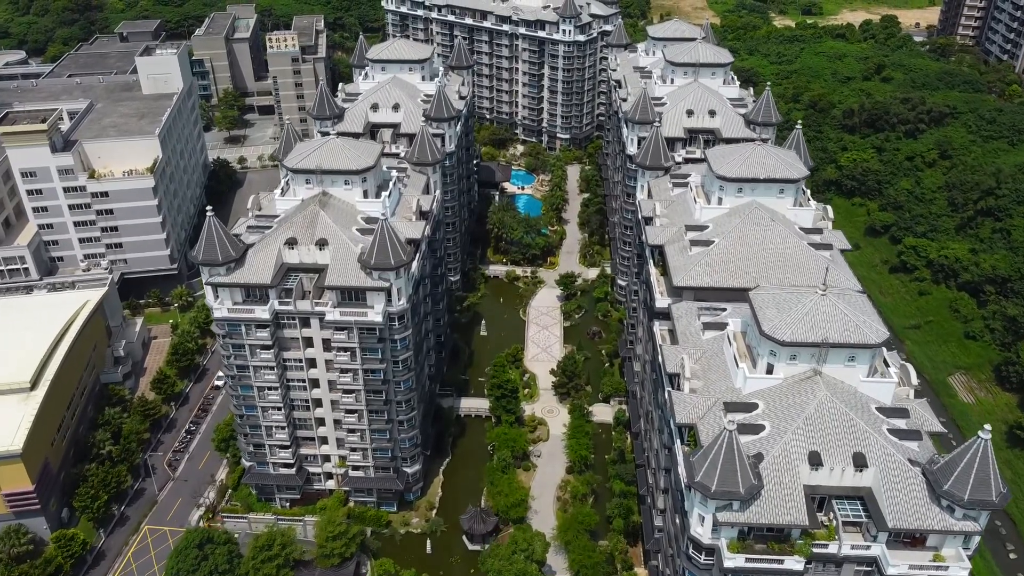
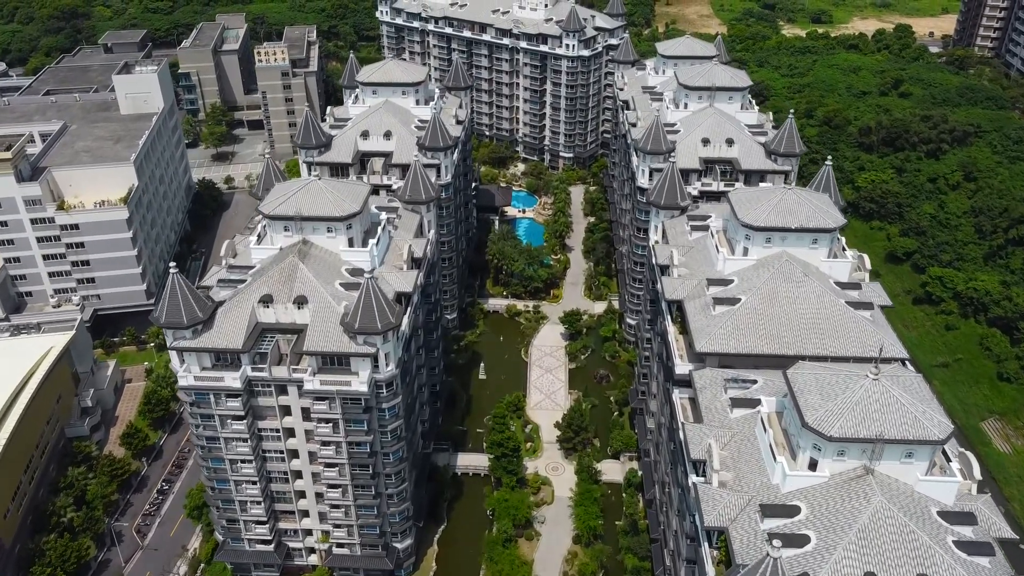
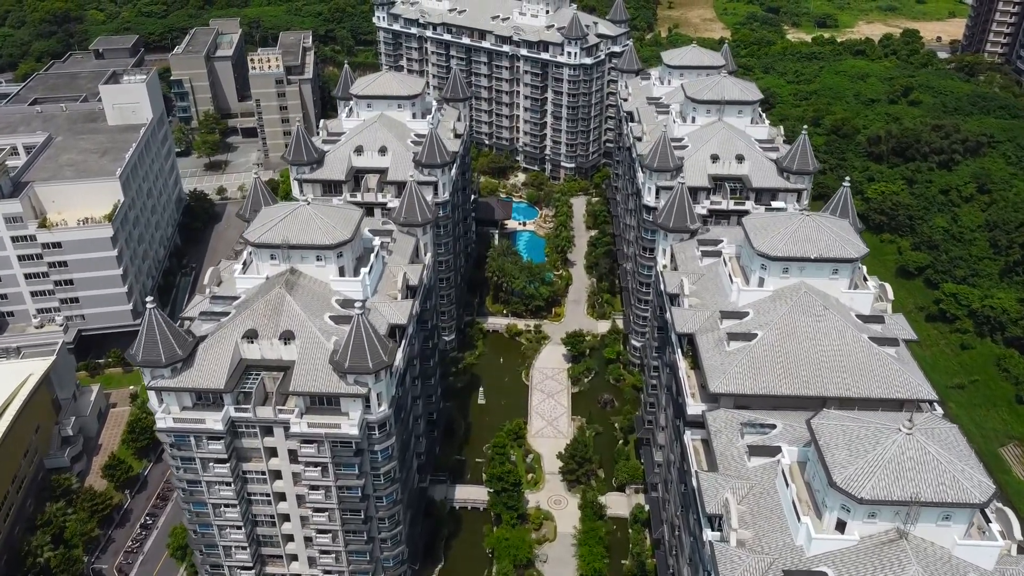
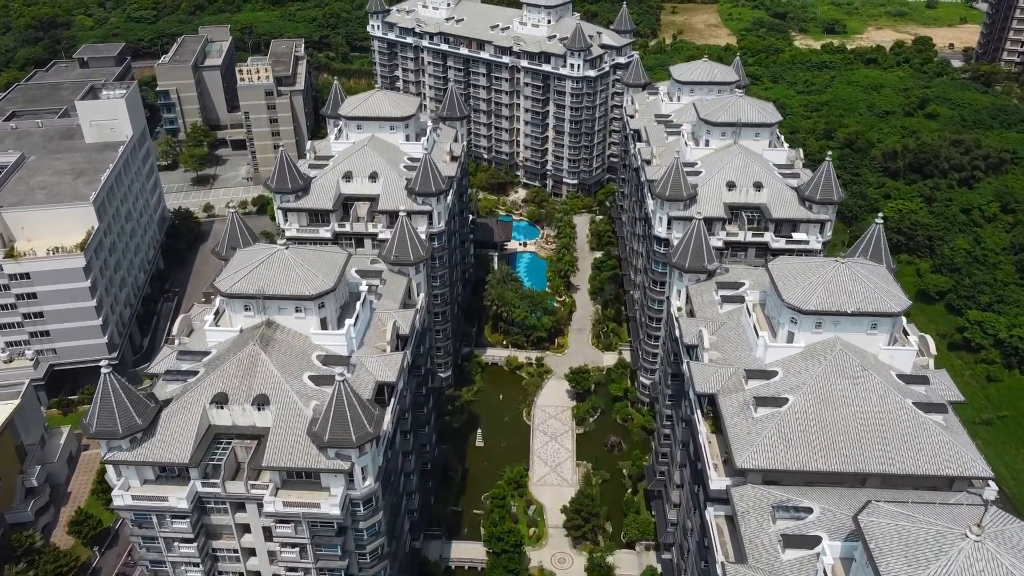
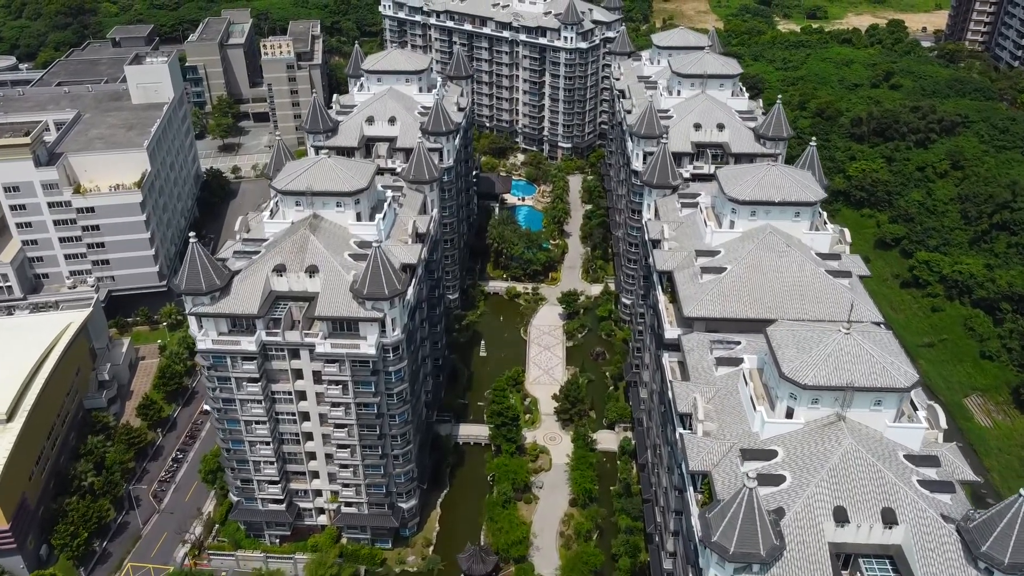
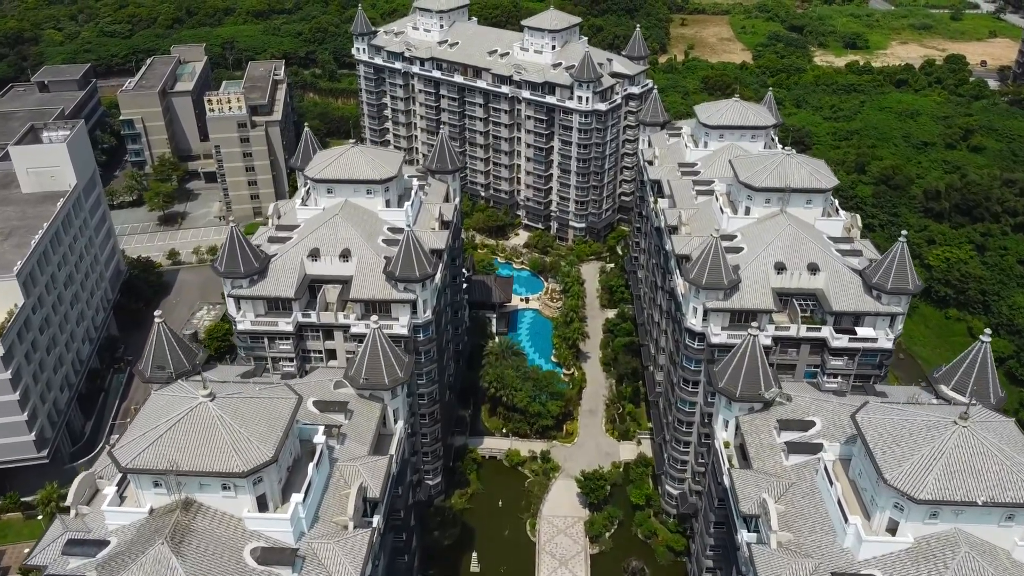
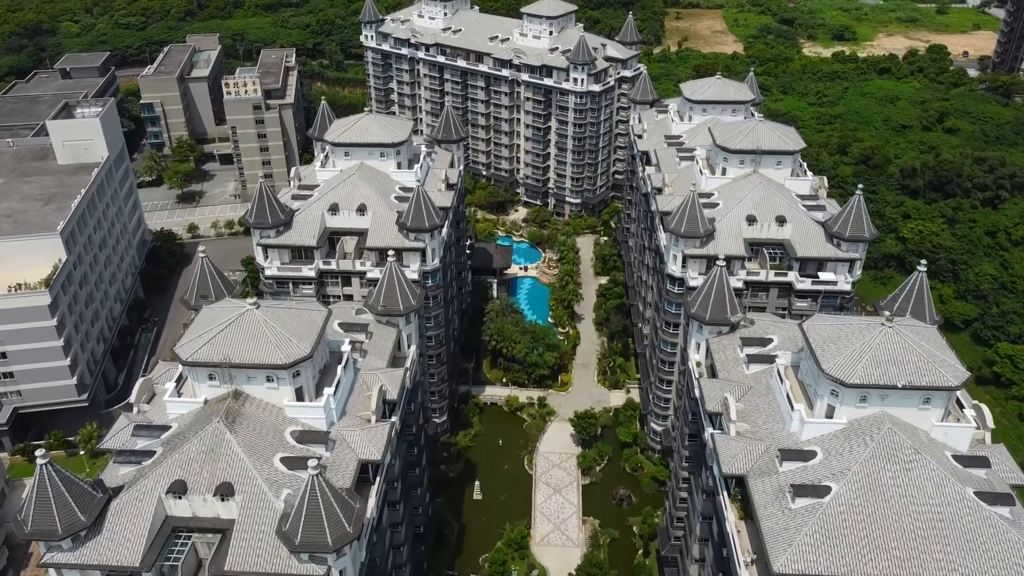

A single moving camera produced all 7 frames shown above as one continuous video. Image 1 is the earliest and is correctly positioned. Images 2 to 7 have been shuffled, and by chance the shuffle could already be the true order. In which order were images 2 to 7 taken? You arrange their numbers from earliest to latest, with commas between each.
5, 2, 3, 4, 7, 6
